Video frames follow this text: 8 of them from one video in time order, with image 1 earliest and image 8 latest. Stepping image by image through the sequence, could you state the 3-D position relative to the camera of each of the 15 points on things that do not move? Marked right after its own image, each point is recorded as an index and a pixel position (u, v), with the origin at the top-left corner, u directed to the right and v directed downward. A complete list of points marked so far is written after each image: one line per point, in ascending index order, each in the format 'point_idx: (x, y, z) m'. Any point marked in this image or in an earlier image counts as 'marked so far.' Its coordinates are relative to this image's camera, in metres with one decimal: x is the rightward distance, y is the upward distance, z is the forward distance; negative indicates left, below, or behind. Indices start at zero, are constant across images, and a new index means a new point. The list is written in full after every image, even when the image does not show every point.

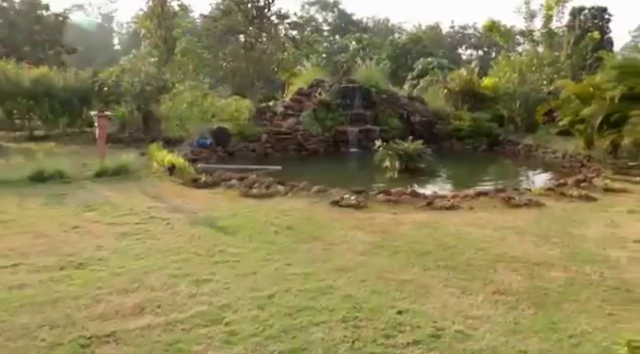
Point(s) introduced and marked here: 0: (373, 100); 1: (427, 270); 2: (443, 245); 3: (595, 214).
0: (+1.3, +2.0, +13.9) m
1: (+0.8, -0.7, +4.2) m
2: (+1.1, -0.6, +4.8) m
3: (+3.0, -0.4, +5.9) m
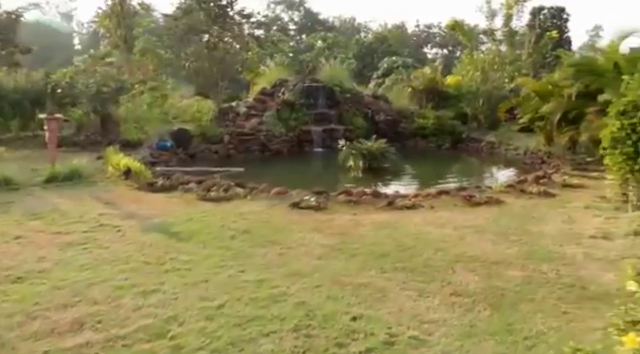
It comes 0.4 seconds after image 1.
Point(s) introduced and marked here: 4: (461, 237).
0: (+0.4, +2.0, +13.8) m
1: (+0.5, -0.7, +4.1) m
2: (+0.7, -0.6, +4.7) m
3: (+2.6, -0.4, +6.0) m
4: (+1.3, -0.5, +5.0) m
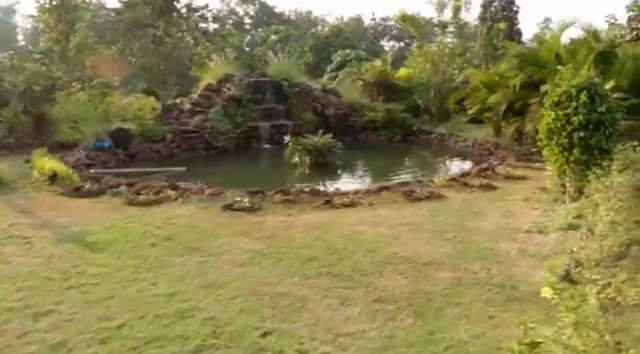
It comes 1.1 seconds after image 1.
0: (-0.9, +2.1, +13.5) m
1: (-0.1, -0.7, +3.8) m
2: (+0.1, -0.6, +4.4) m
3: (+1.9, -0.3, +5.8) m
4: (+0.7, -0.5, +4.7) m
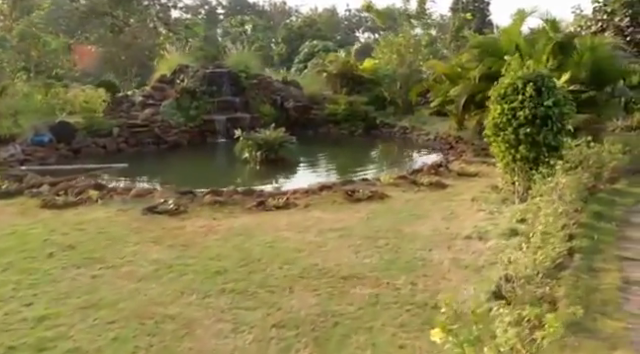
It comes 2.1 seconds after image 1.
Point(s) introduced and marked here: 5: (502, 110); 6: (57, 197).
0: (-1.9, +2.2, +12.9) m
1: (-0.7, -0.7, +3.3) m
2: (-0.5, -0.6, +4.0) m
3: (+1.2, -0.3, +5.4) m
4: (0.0, -0.5, +4.3) m
5: (+1.6, +0.6, +4.9) m
6: (-3.0, -0.2, +6.0) m
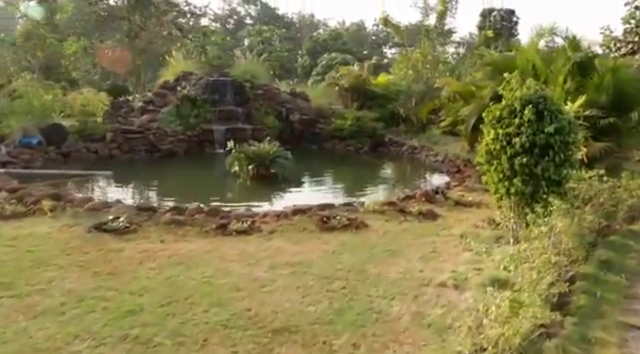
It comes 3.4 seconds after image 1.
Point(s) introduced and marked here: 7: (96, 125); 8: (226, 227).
0: (-1.7, +1.9, +12.4) m
1: (-1.1, -0.9, +2.7) m
2: (-0.9, -0.7, +3.3) m
3: (+0.9, -0.5, +4.7) m
4: (-0.4, -0.7, +3.6) m
5: (+1.4, +0.3, +4.2) m
6: (-3.2, -0.3, +5.5) m
7: (-4.5, +1.0, +10.7) m
8: (-0.9, -0.5, +4.9) m
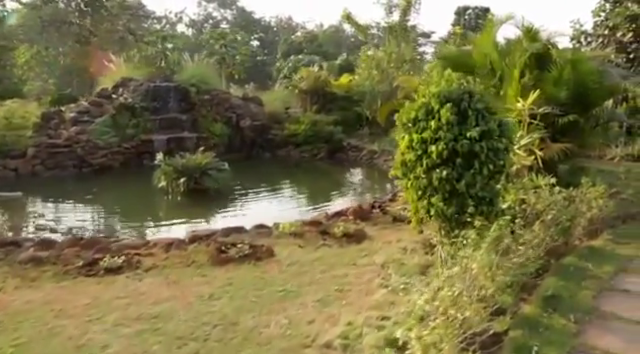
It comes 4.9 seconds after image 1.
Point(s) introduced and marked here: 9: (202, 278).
0: (-2.7, +1.6, +11.5) m
1: (-1.9, -1.0, +1.8) m
2: (-1.7, -0.9, +2.4) m
3: (+0.1, -0.7, +3.8) m
4: (-1.1, -0.9, +2.7) m
5: (+0.5, +0.2, +3.3) m
6: (-4.0, -0.6, +4.6) m
7: (-5.4, +0.7, +9.7) m
8: (-1.7, -0.6, +4.0) m
9: (-0.8, -0.7, +3.7) m
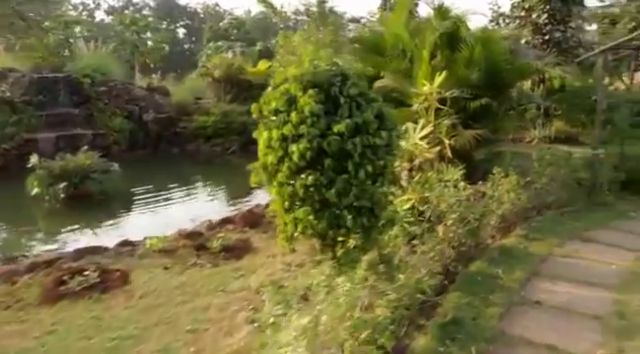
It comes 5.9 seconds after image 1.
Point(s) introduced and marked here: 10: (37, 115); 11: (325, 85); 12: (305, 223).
0: (-4.5, +1.6, +10.3) m
1: (-2.4, -1.2, +0.9) m
2: (-2.3, -1.1, +1.5) m
3: (-0.7, -0.7, +3.1) m
4: (-1.8, -1.0, +1.9) m
5: (-0.2, +0.2, +2.6) m
6: (-4.9, -0.8, +3.4) m
7: (-6.9, +0.5, +8.3) m
8: (-2.5, -0.8, +3.1) m
9: (-1.6, -0.8, +2.9) m
10: (-5.1, +1.1, +9.8) m
11: (0.0, +0.4, +2.5) m
12: (-0.1, -0.2, +2.6) m
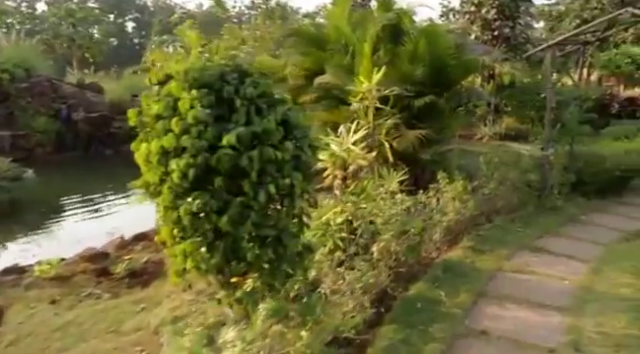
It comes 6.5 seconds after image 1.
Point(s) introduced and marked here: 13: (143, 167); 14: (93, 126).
0: (-5.5, +1.5, +9.4) m
1: (-2.7, -1.3, +0.2) m
2: (-2.6, -1.2, +0.8) m
3: (-1.2, -0.8, +2.5) m
4: (-2.1, -1.1, +1.2) m
5: (-0.7, +0.1, +2.1) m
6: (-5.3, -0.9, +2.5) m
7: (-7.8, +0.3, +7.2) m
8: (-2.9, -0.9, +2.4) m
9: (-2.0, -0.9, +2.3) m
10: (-6.1, +1.0, +8.8) m
11: (-0.4, +0.3, +2.0) m
12: (-0.5, -0.3, +2.1) m
13: (-0.7, 0.0, +2.1) m
14: (-4.2, +0.9, +10.0) m
